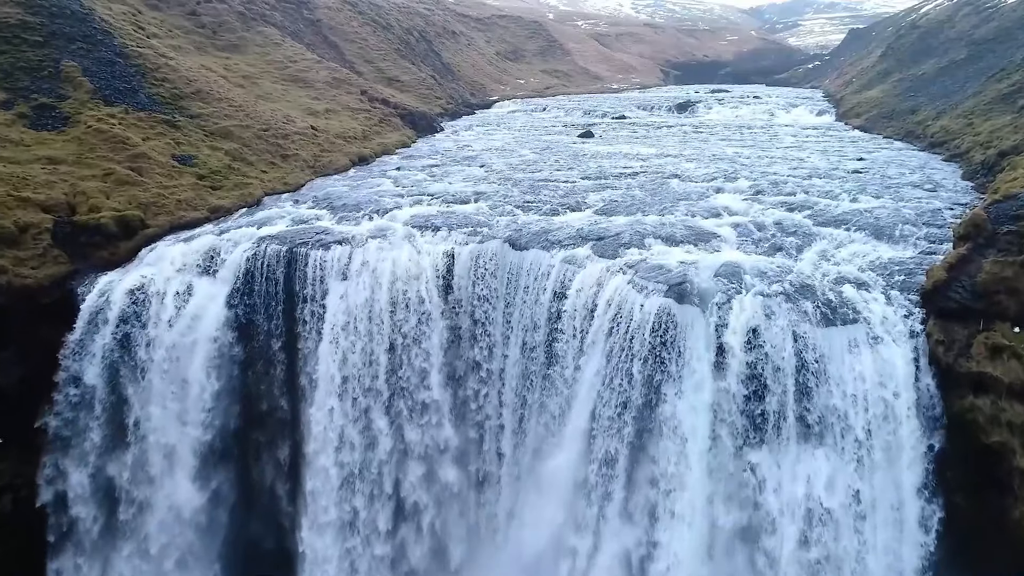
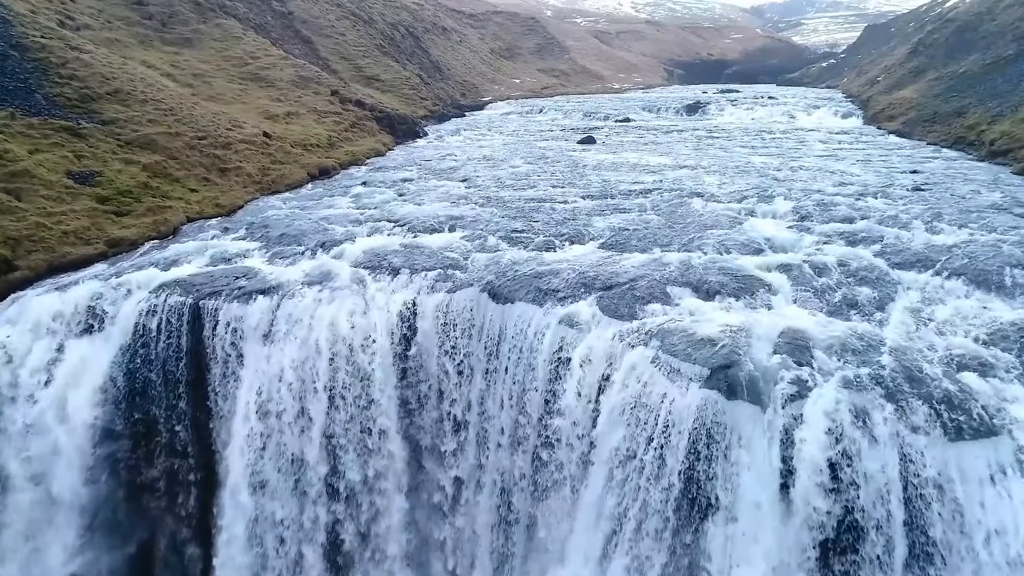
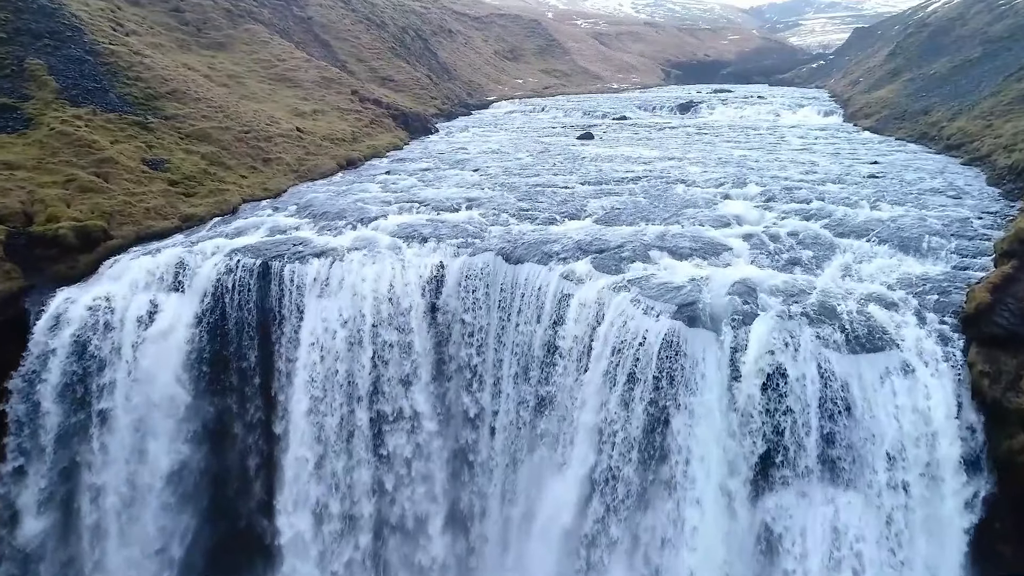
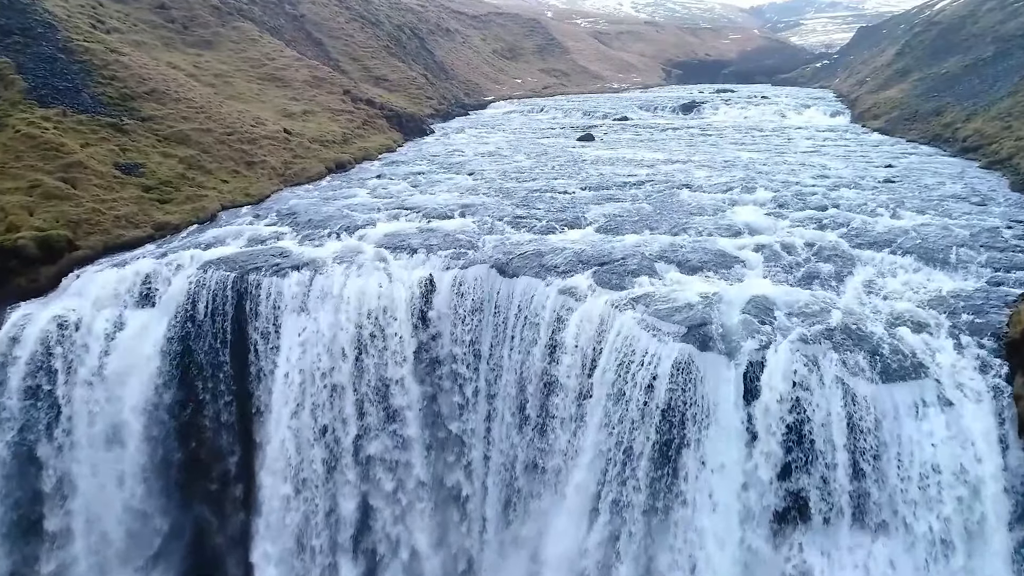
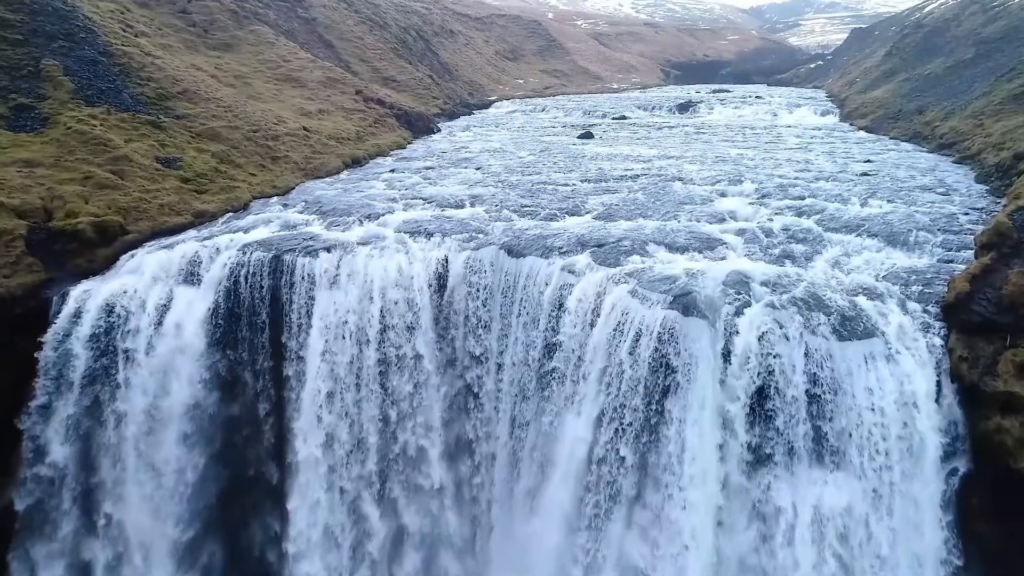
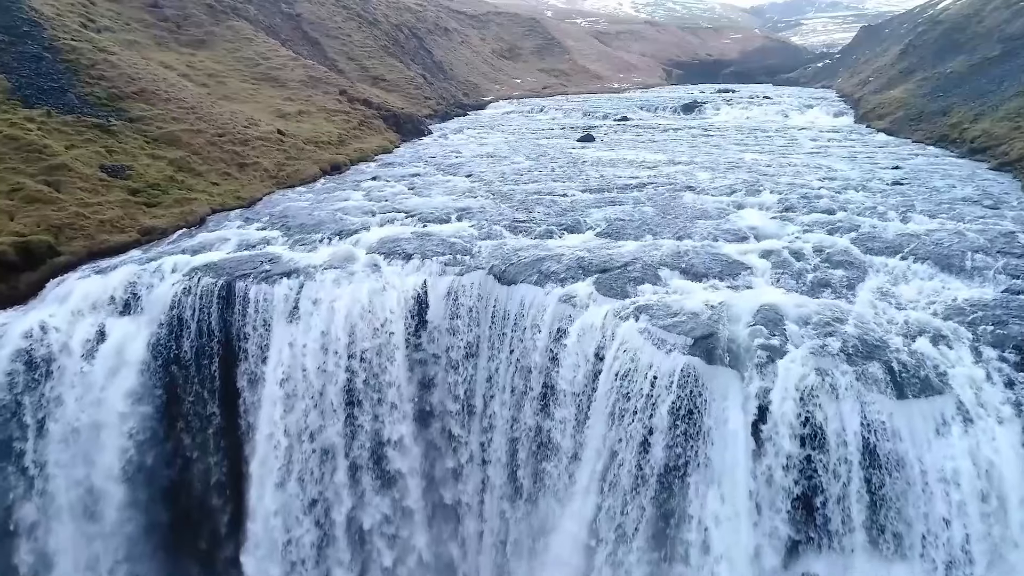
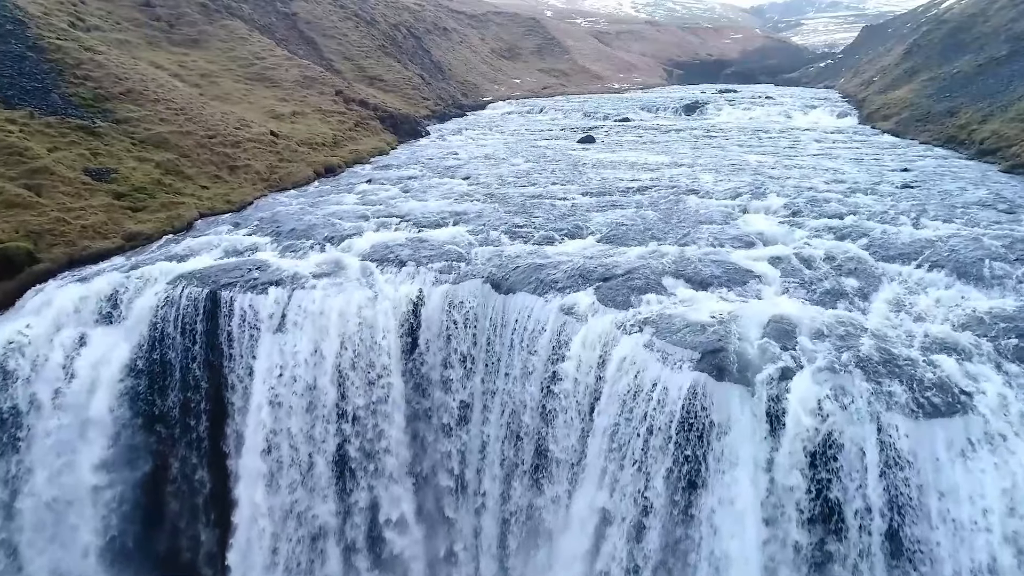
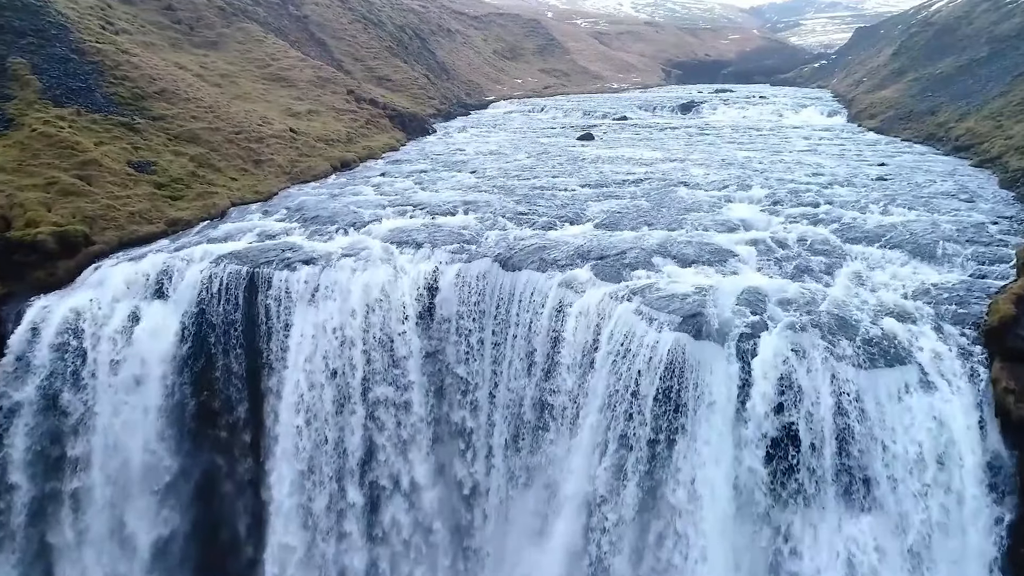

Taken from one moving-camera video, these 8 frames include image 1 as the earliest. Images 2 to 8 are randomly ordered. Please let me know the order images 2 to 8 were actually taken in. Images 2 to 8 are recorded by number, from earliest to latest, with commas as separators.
5, 3, 8, 4, 6, 7, 2
